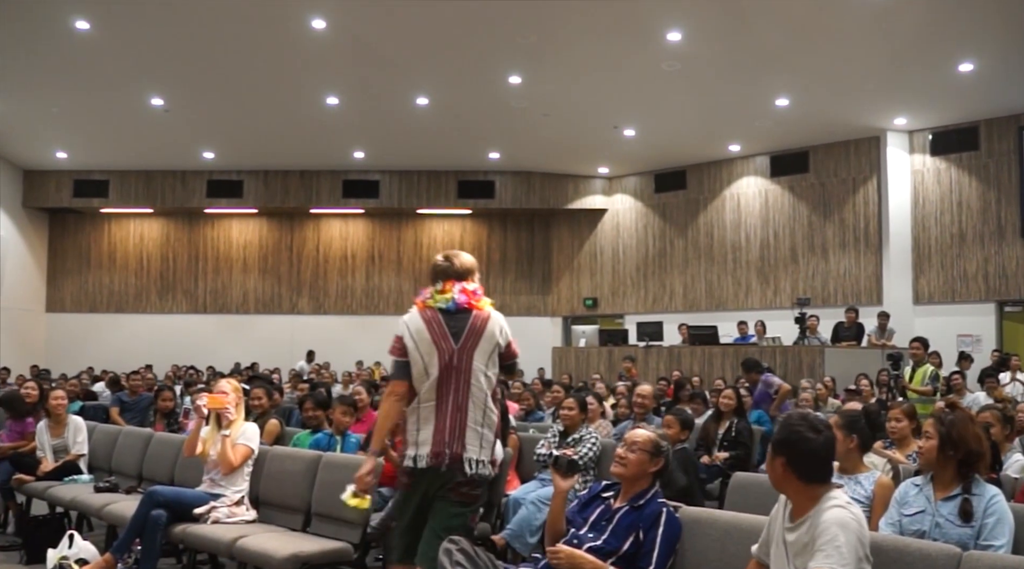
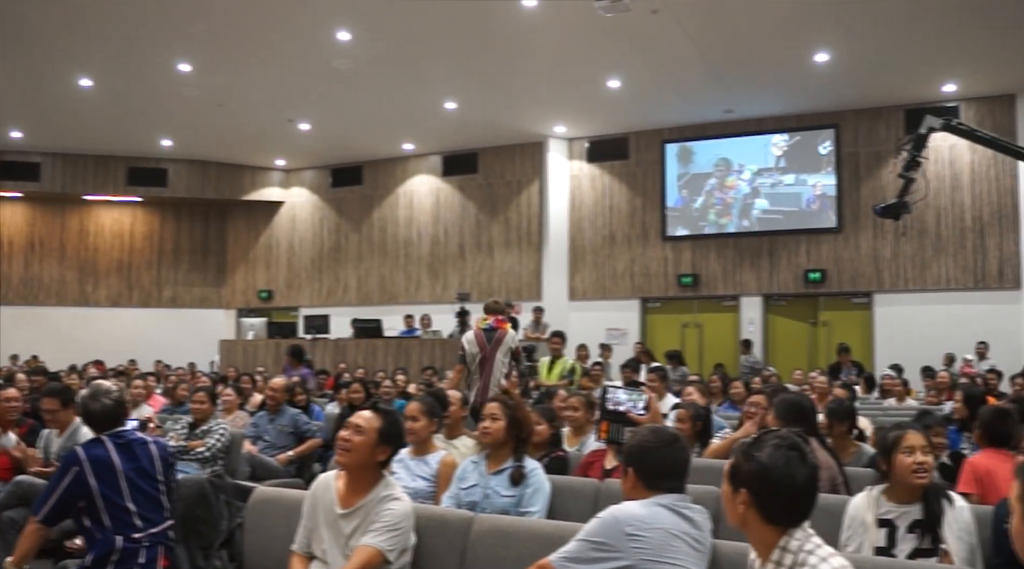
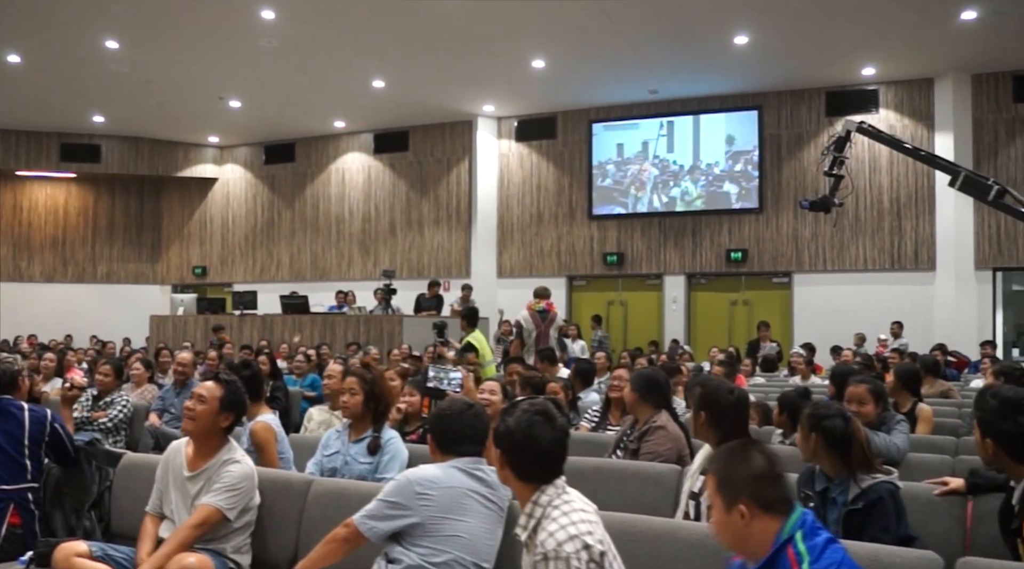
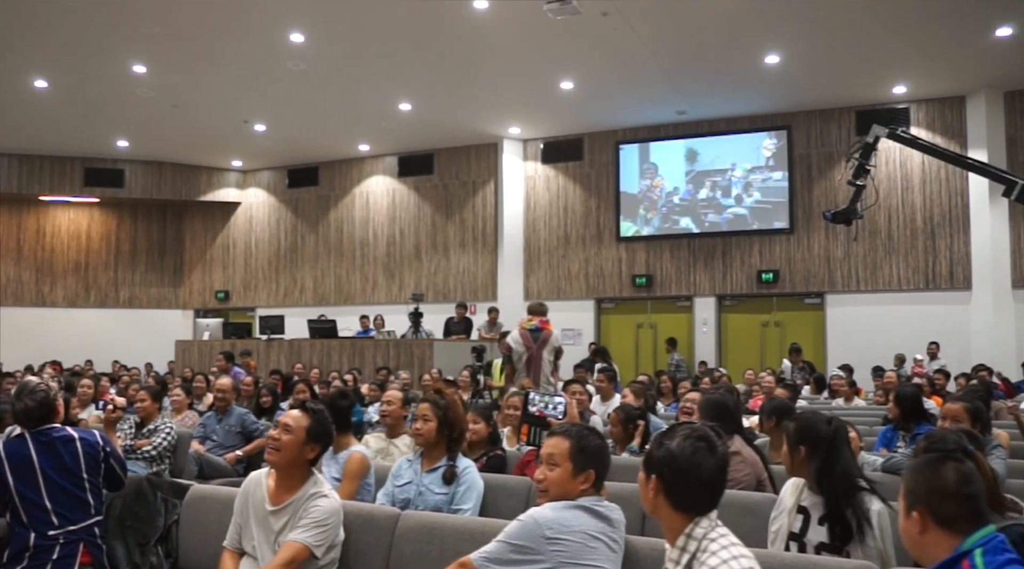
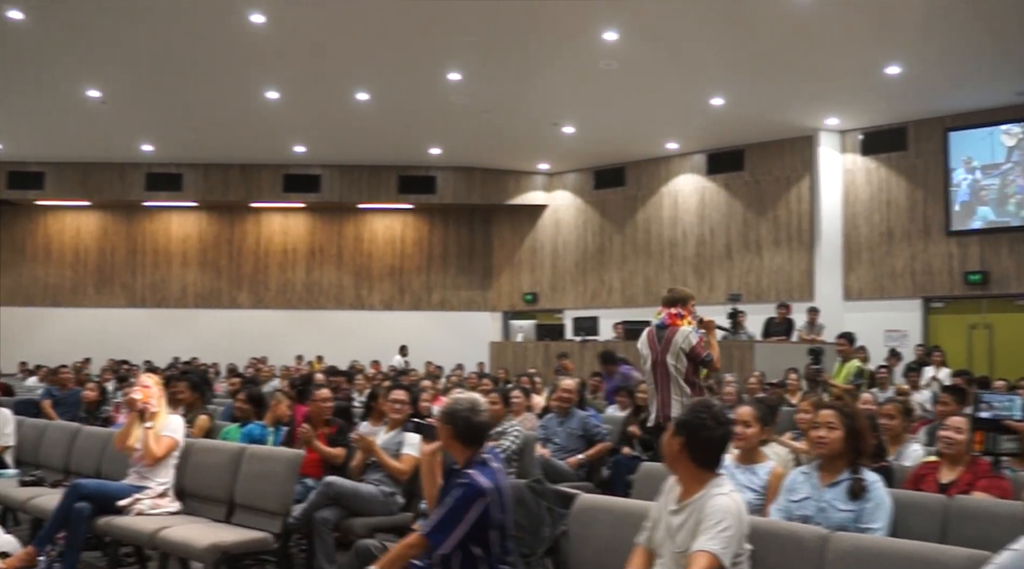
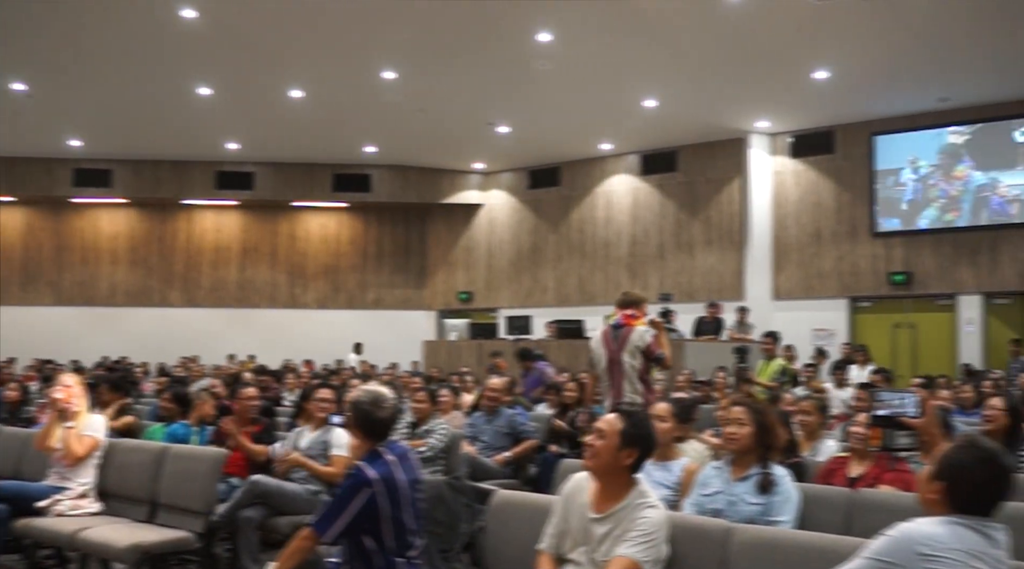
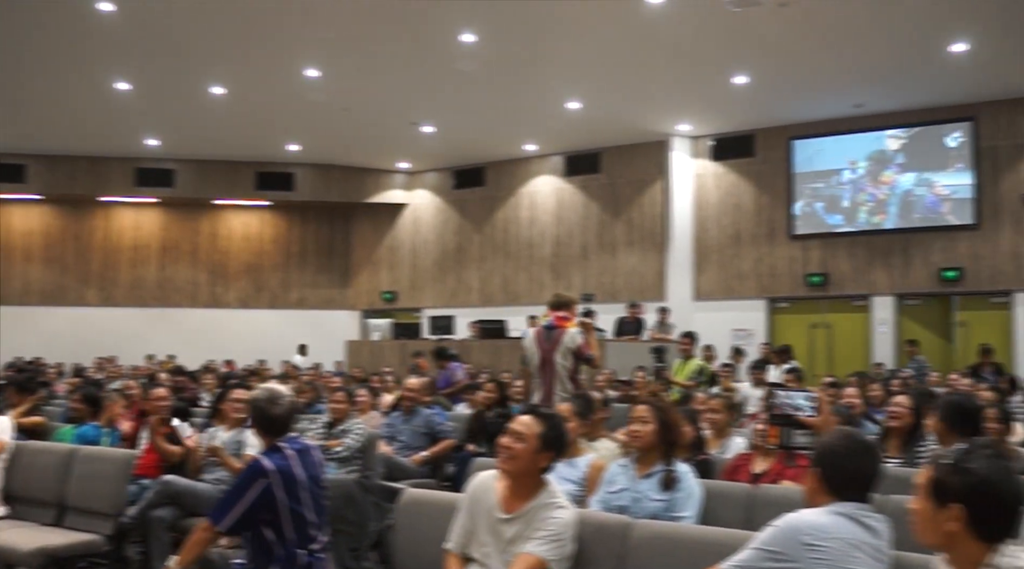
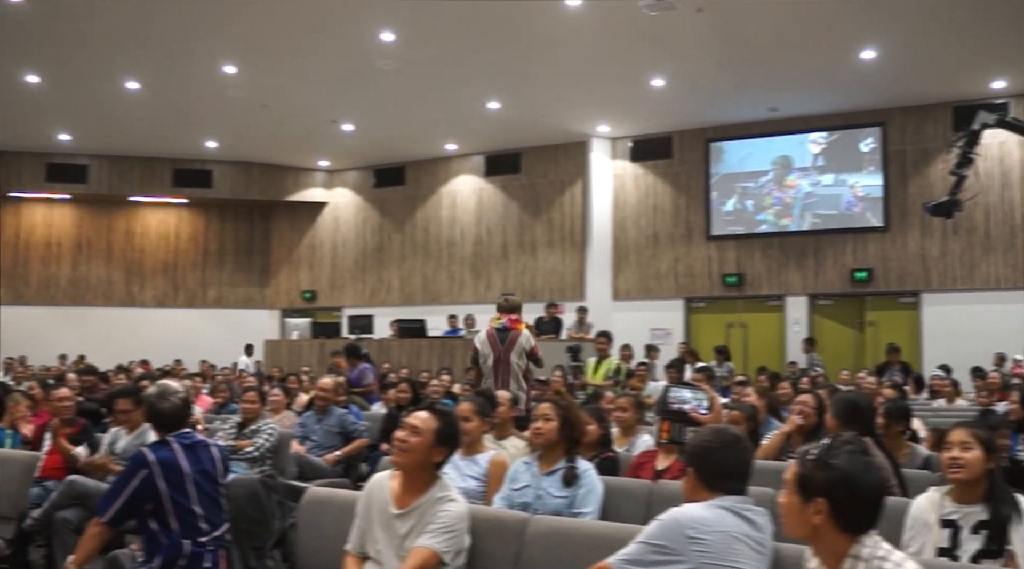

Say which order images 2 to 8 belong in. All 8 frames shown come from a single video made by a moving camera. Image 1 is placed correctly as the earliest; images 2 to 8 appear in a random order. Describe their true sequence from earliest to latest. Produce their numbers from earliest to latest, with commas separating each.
5, 6, 7, 8, 2, 4, 3
